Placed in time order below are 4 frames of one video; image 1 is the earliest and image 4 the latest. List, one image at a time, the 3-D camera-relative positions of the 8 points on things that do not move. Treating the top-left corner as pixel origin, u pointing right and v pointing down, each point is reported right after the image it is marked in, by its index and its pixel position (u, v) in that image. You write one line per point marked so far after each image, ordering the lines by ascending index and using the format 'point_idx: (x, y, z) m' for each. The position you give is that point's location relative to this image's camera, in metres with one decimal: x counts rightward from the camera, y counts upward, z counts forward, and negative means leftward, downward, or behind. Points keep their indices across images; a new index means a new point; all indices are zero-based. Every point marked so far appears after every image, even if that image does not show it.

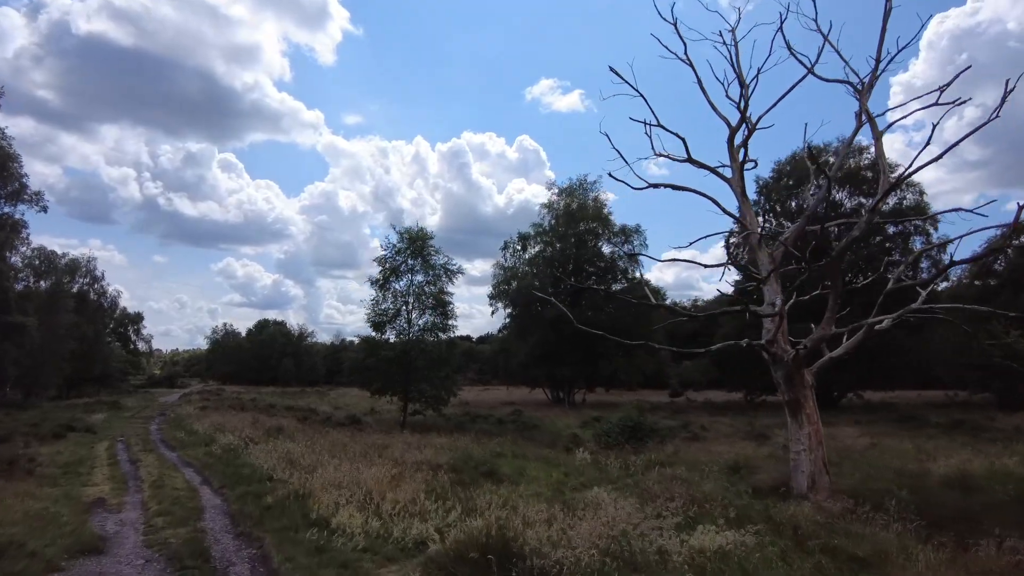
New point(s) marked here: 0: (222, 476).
0: (-6.4, -4.2, +14.9) m
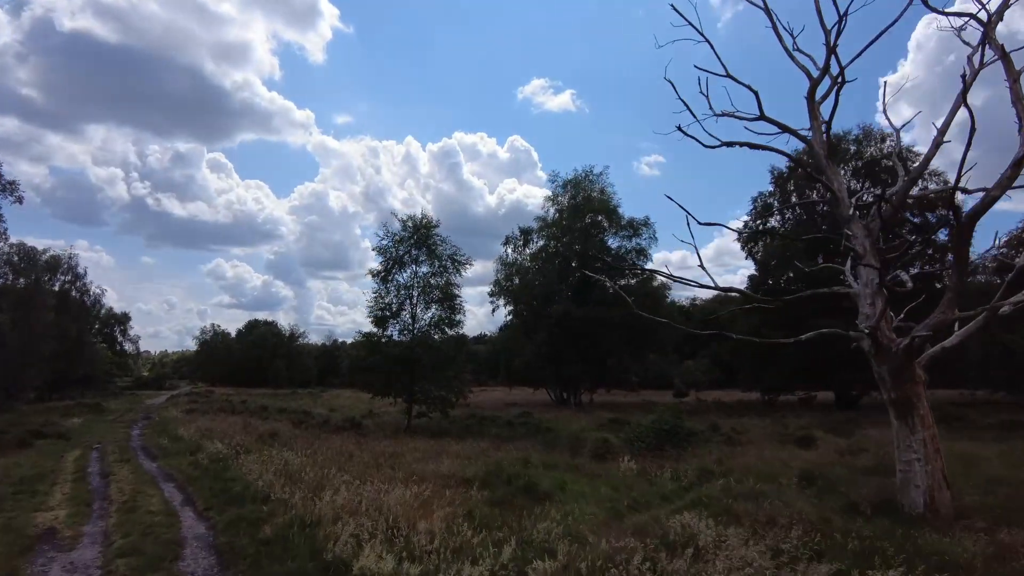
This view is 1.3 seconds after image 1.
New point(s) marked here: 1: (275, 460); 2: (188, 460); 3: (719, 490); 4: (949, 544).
0: (-5.6, -3.8, +12.4) m
1: (-5.3, -3.8, +14.9) m
2: (-8.6, -4.5, +17.7) m
3: (+4.1, -4.0, +13.1) m
4: (+5.1, -3.0, +7.7) m
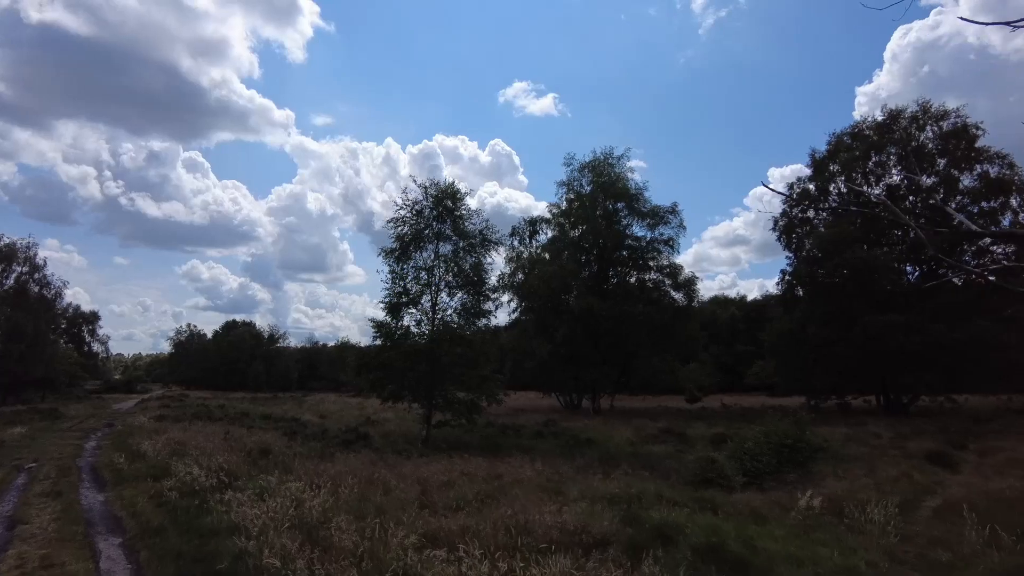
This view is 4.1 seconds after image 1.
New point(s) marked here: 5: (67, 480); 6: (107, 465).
0: (-3.6, -3.1, +7.2) m
1: (-3.3, -3.1, +9.7) m
2: (-6.7, -3.8, +12.4) m
3: (+6.0, -3.3, +8.2) m
4: (+7.2, -2.2, +2.9) m
5: (-9.8, -4.2, +14.7) m
6: (-10.4, -4.5, +17.2) m
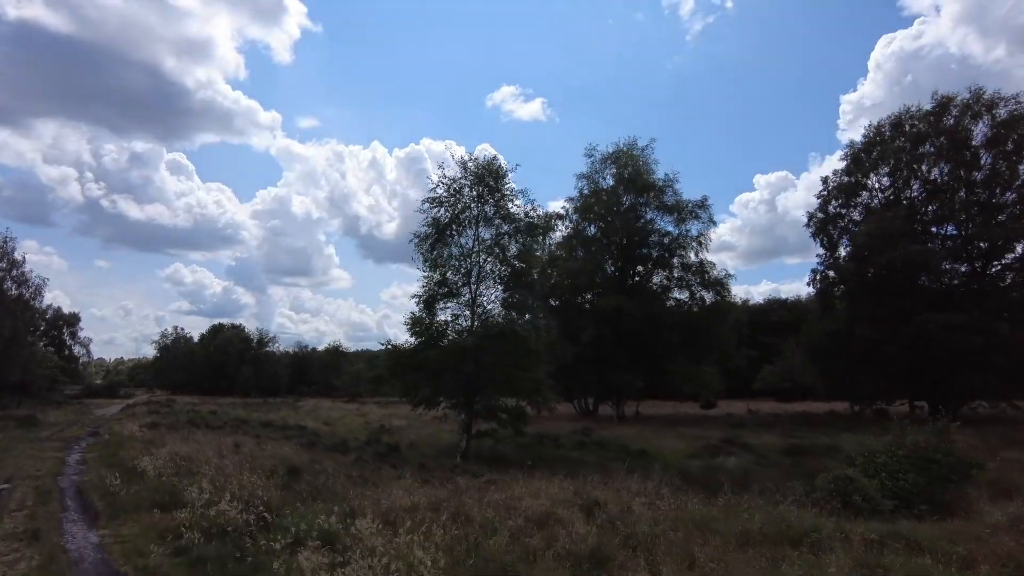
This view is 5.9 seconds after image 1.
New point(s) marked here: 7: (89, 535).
0: (-1.7, -2.6, +4.1) m
1: (-1.4, -2.6, +6.6) m
2: (-4.9, -3.3, +9.2) m
3: (+8.0, -2.9, +5.4) m
4: (+9.3, -1.8, 0.0) m
5: (-8.0, -3.8, +11.5) m
6: (-8.7, -4.1, +13.9) m
7: (-6.1, -3.5, +9.6) m
